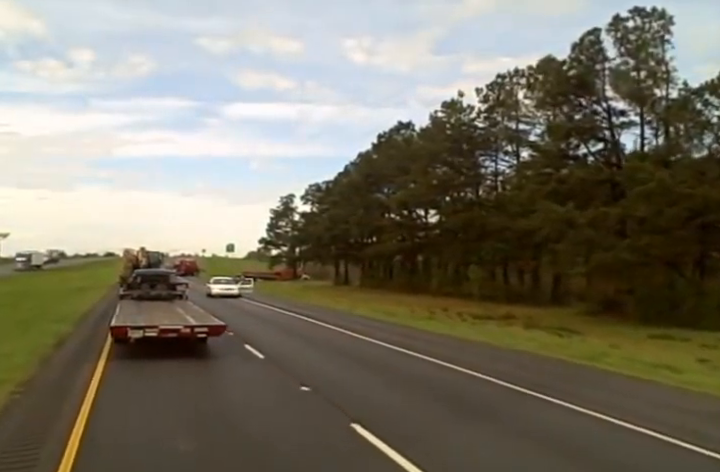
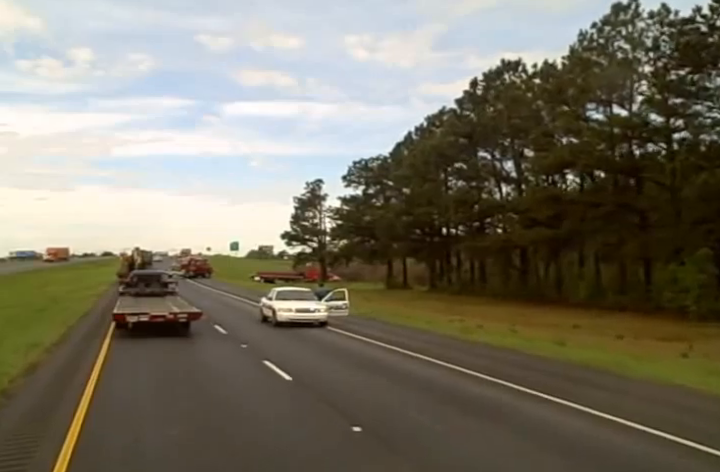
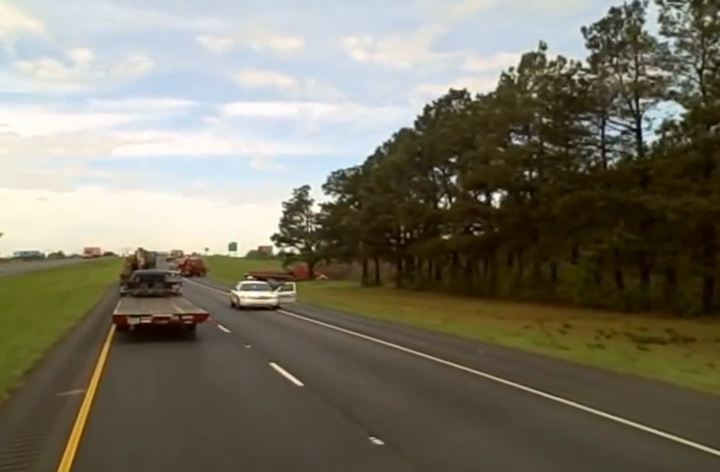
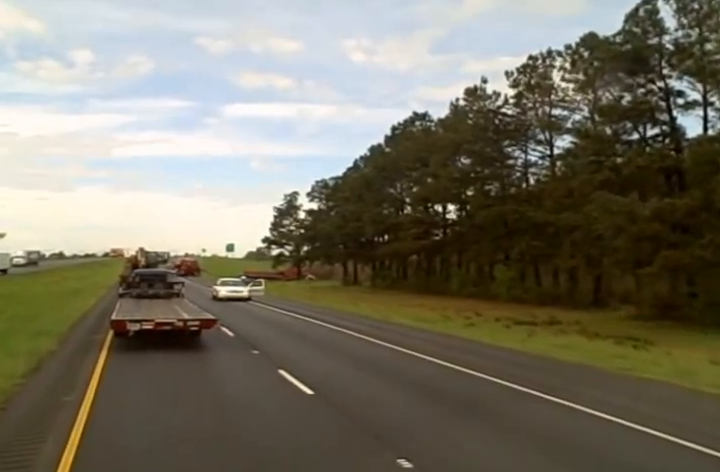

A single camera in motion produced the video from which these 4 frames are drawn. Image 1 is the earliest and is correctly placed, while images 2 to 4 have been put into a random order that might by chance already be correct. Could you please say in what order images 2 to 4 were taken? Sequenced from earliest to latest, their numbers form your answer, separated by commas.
4, 3, 2
